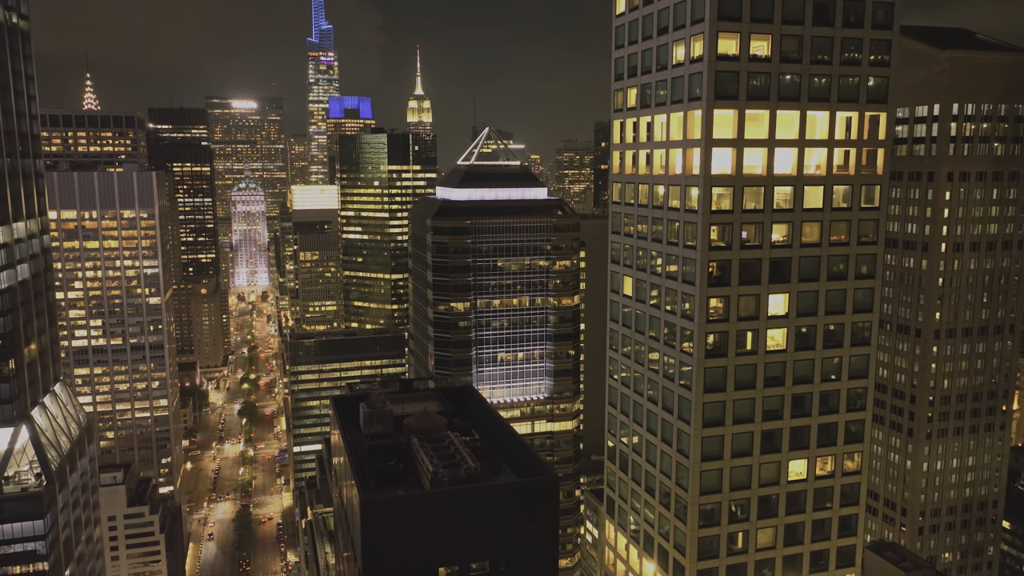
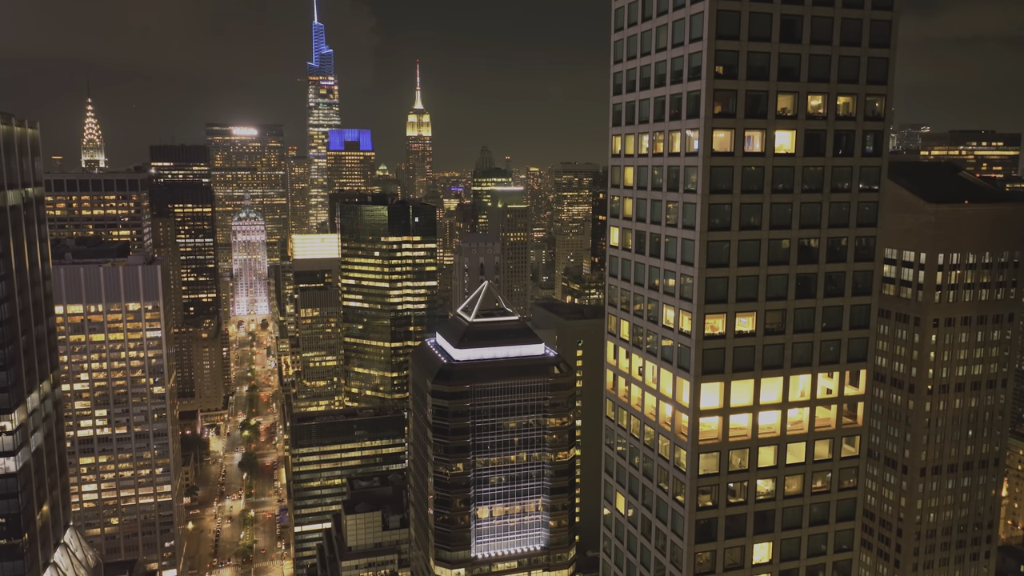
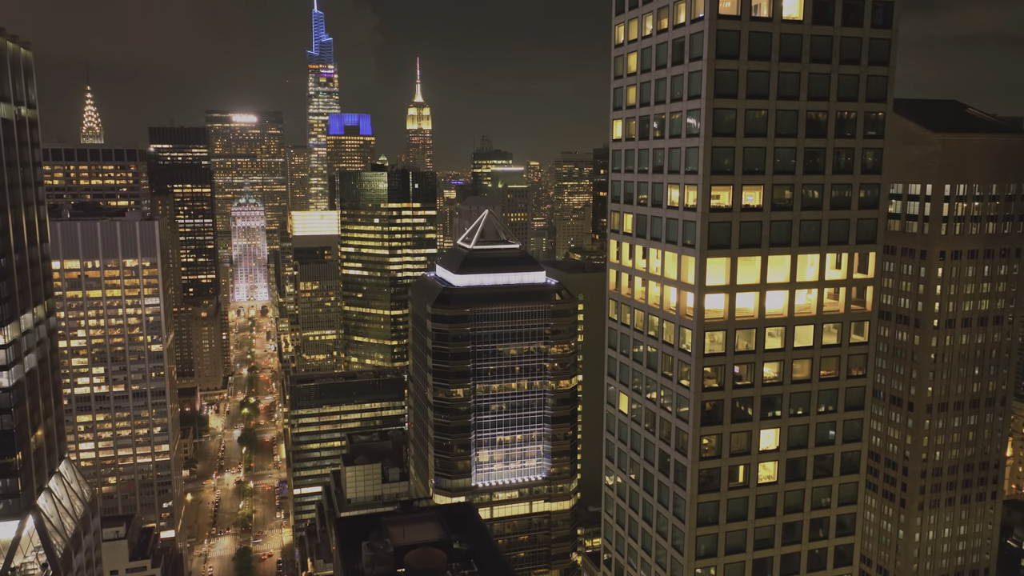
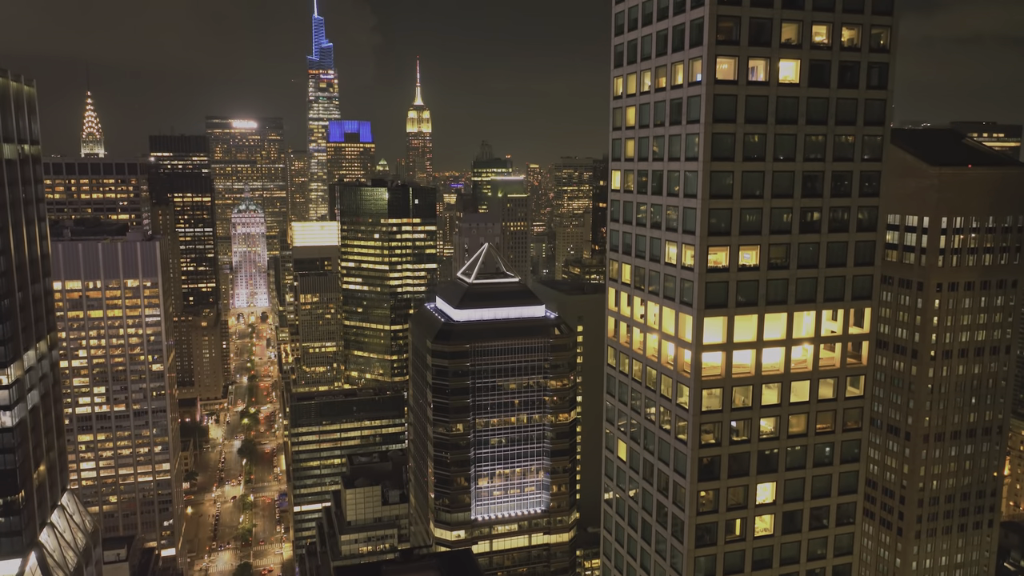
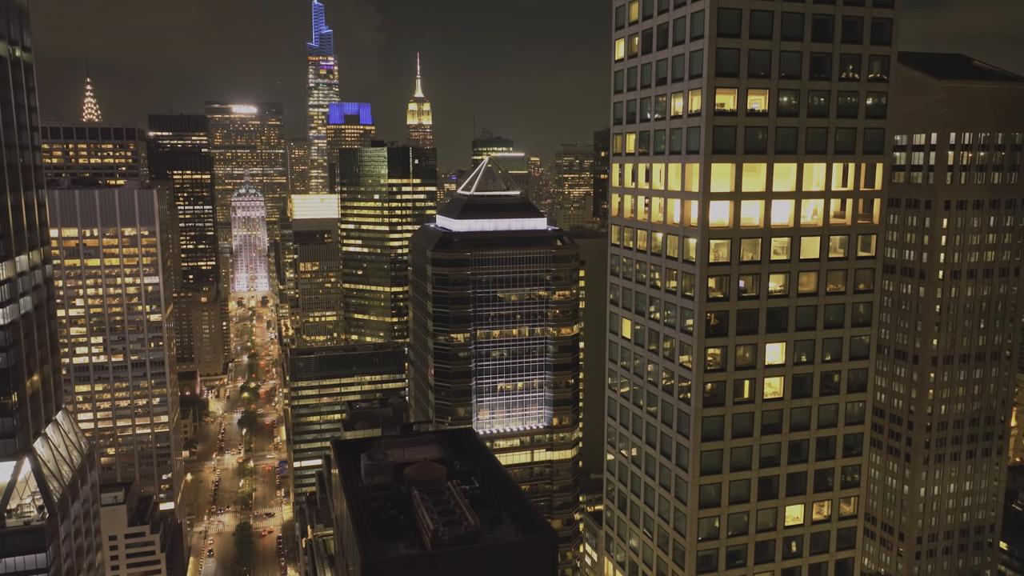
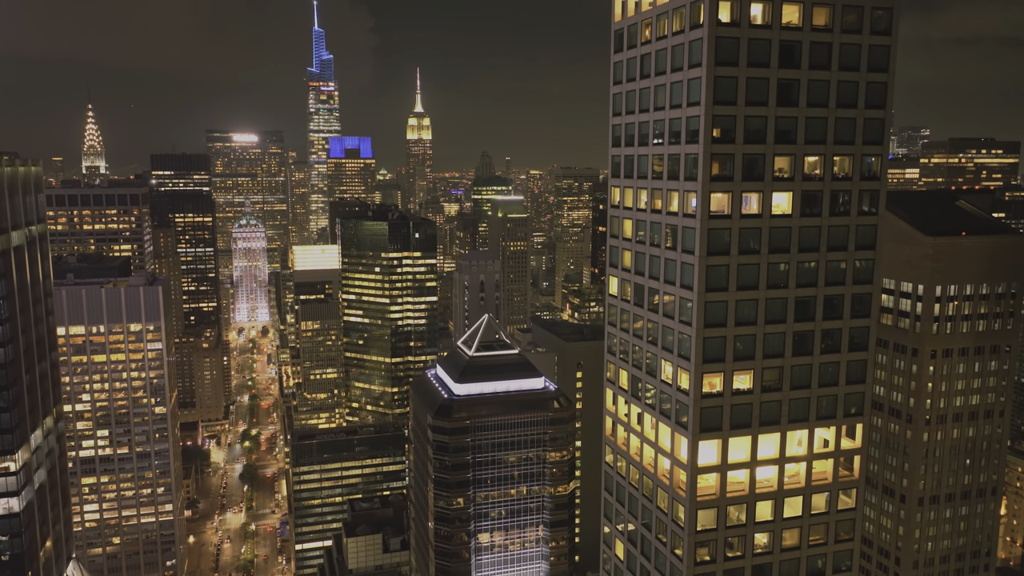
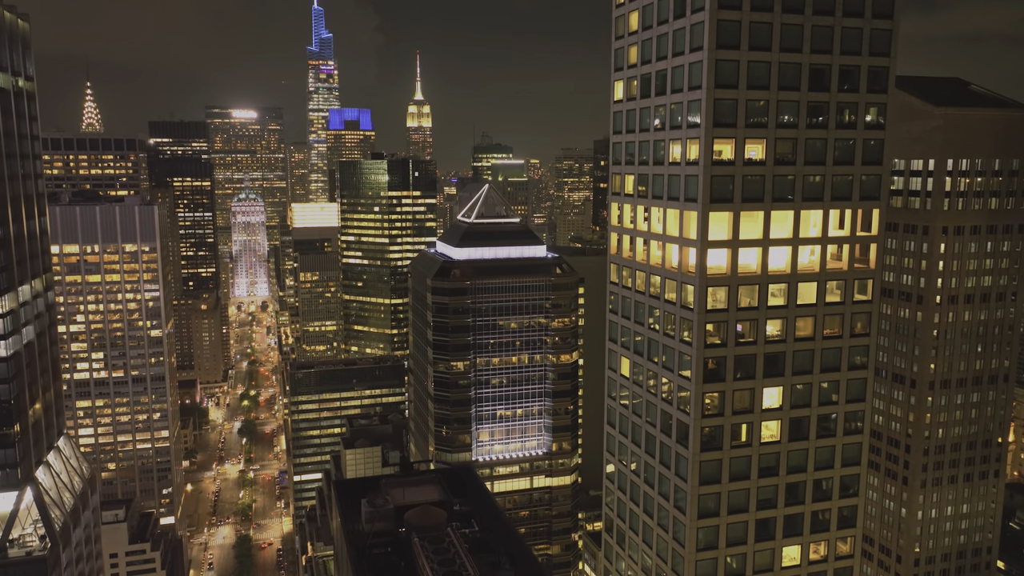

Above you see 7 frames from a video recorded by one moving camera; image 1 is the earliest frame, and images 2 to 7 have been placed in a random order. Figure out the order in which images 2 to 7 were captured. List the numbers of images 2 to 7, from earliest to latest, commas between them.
5, 7, 3, 4, 2, 6
